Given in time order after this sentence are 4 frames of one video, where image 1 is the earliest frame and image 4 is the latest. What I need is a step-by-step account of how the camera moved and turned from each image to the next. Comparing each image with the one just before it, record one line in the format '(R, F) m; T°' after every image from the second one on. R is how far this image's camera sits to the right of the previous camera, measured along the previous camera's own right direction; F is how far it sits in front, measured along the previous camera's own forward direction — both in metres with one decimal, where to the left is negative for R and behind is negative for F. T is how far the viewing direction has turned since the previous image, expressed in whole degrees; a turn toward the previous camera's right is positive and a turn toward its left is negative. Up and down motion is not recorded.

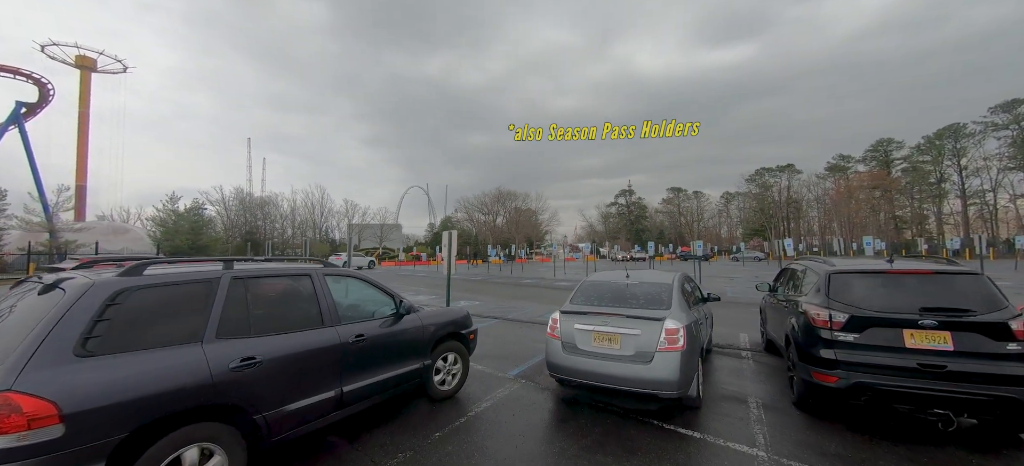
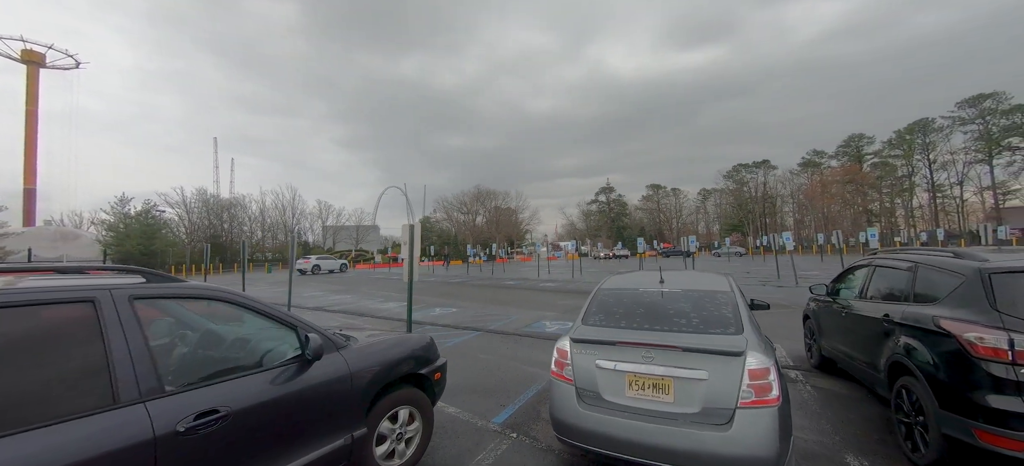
(0.0, +1.5) m; +3°
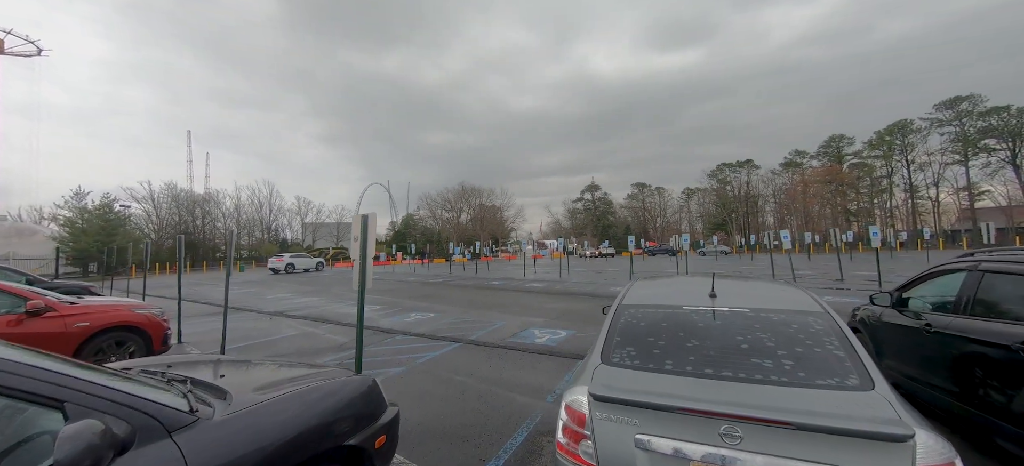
(0.0, +1.1) m; +2°
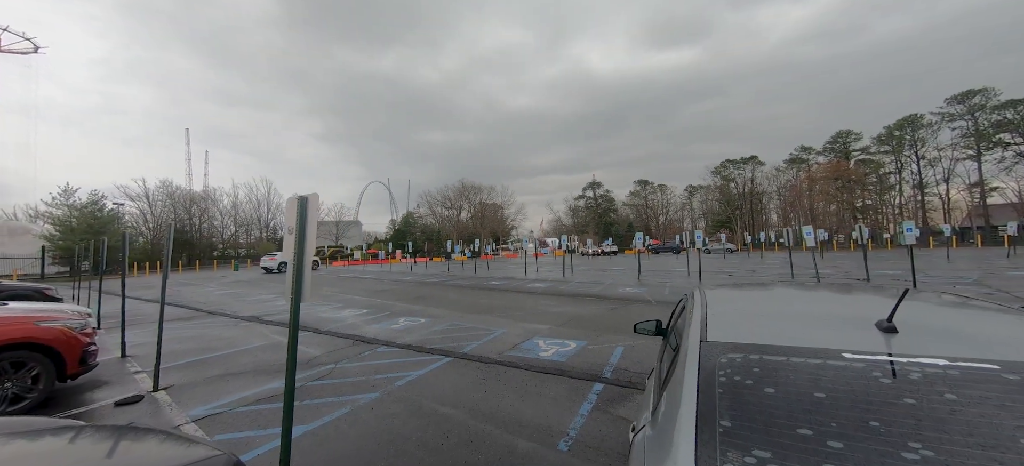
(0.0, +1.0) m; 0°
